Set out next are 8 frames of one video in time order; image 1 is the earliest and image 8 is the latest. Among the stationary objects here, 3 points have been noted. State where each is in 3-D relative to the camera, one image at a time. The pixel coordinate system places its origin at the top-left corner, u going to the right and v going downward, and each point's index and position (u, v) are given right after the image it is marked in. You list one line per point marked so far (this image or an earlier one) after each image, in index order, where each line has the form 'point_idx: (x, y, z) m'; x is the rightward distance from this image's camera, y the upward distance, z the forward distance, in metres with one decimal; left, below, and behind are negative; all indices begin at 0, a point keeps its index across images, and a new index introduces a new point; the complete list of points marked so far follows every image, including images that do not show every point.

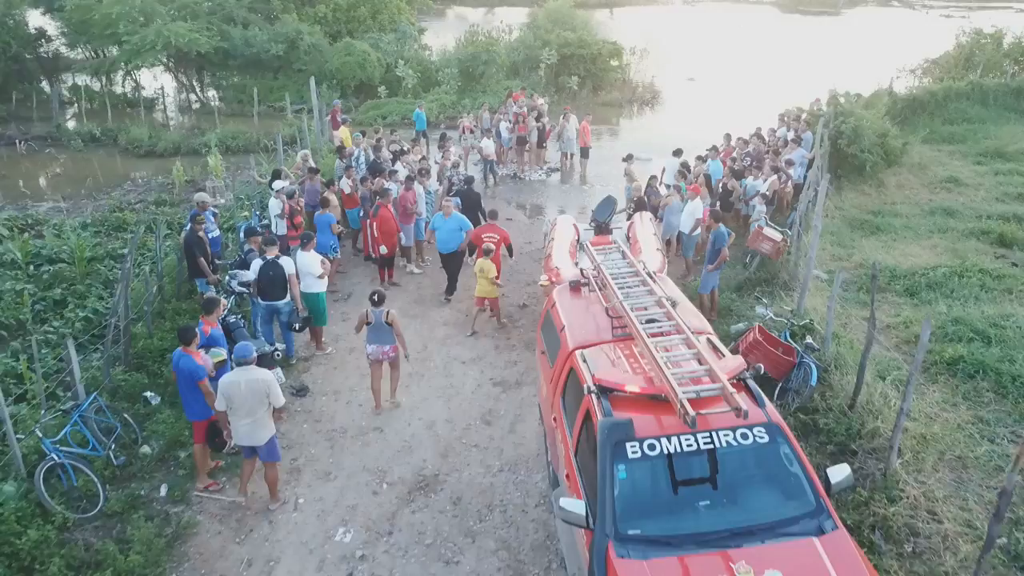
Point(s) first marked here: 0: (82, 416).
0: (-3.8, -1.2, +7.6) m
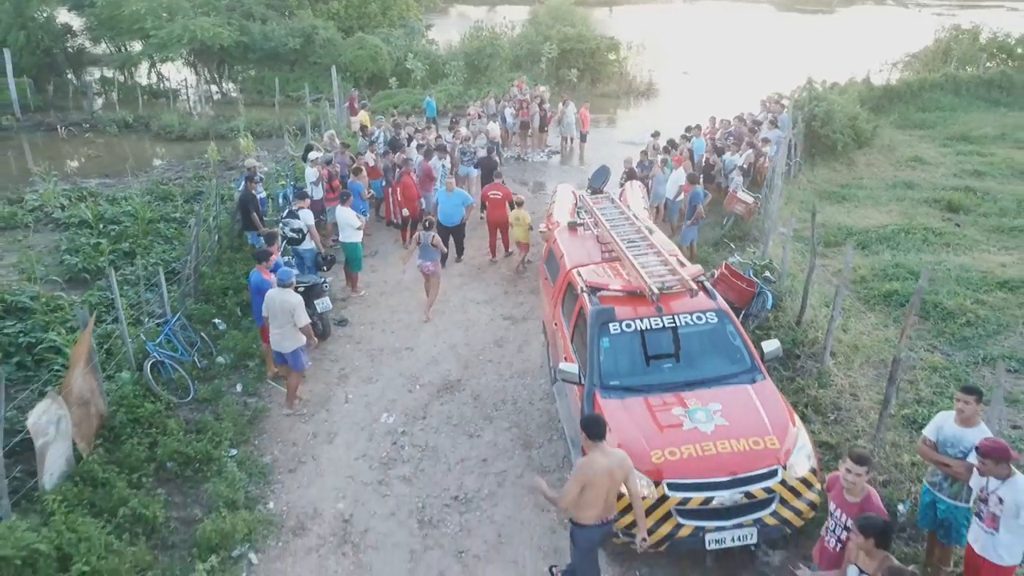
0: (-3.7, -0.5, +9.4) m
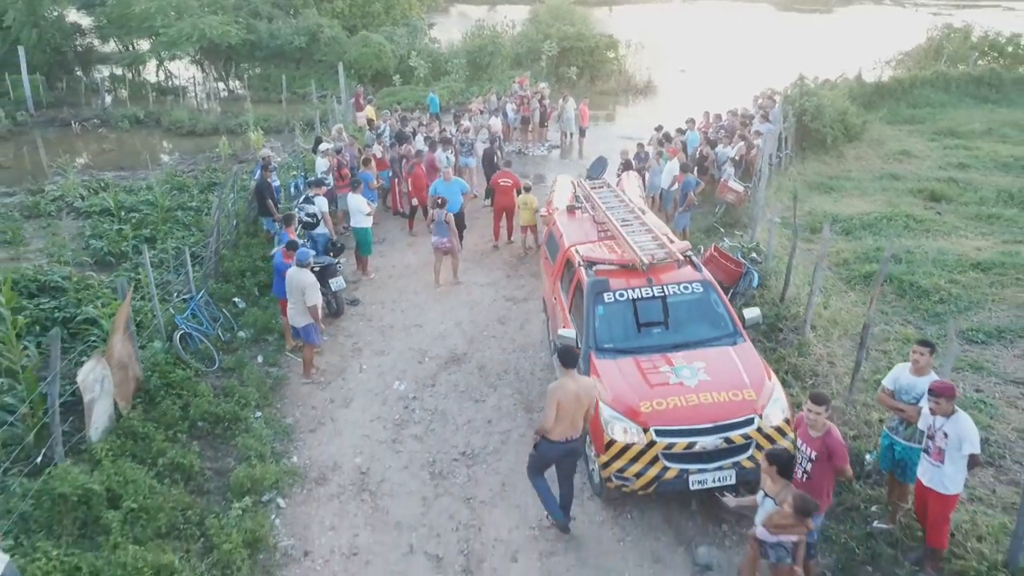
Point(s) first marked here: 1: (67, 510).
0: (-3.6, -0.2, +10.1) m
1: (-3.2, -1.6, +6.4) m
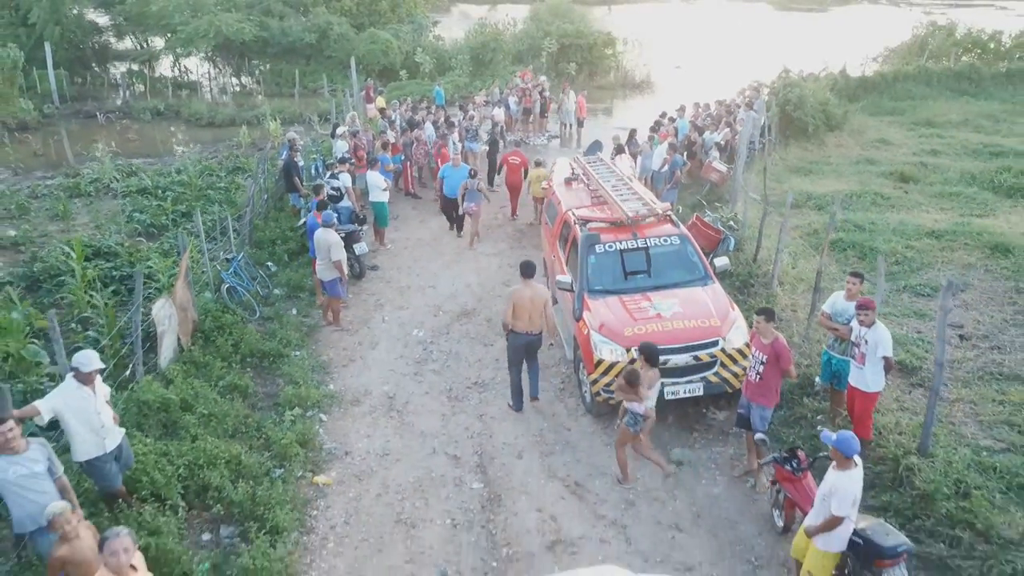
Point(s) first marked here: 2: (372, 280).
0: (-3.6, +0.3, +11.4) m
1: (-3.2, -1.1, +7.7) m
2: (-2.1, +0.1, +13.0) m
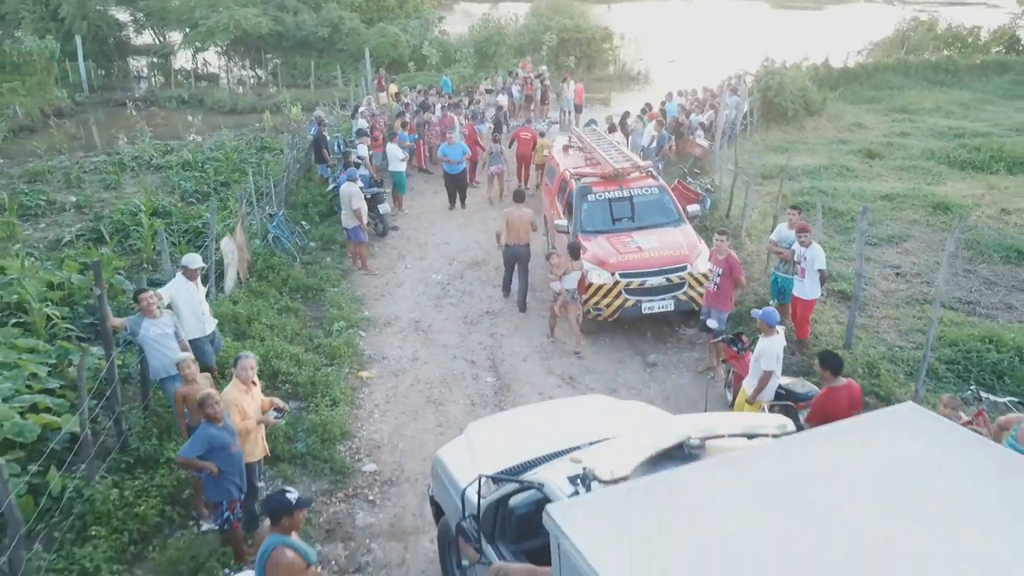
0: (-3.5, +1.0, +13.2) m
1: (-3.1, -0.4, +9.6) m
2: (-2.0, +0.9, +14.8) m
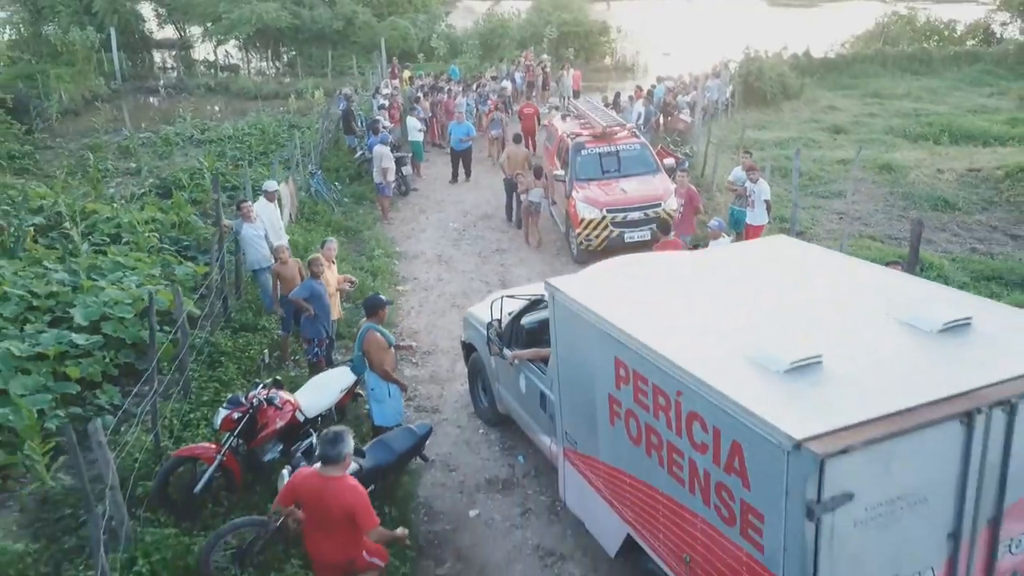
0: (-3.4, +1.9, +15.5) m
1: (-3.0, +0.6, +11.8) m
2: (-1.9, +1.8, +17.1) m
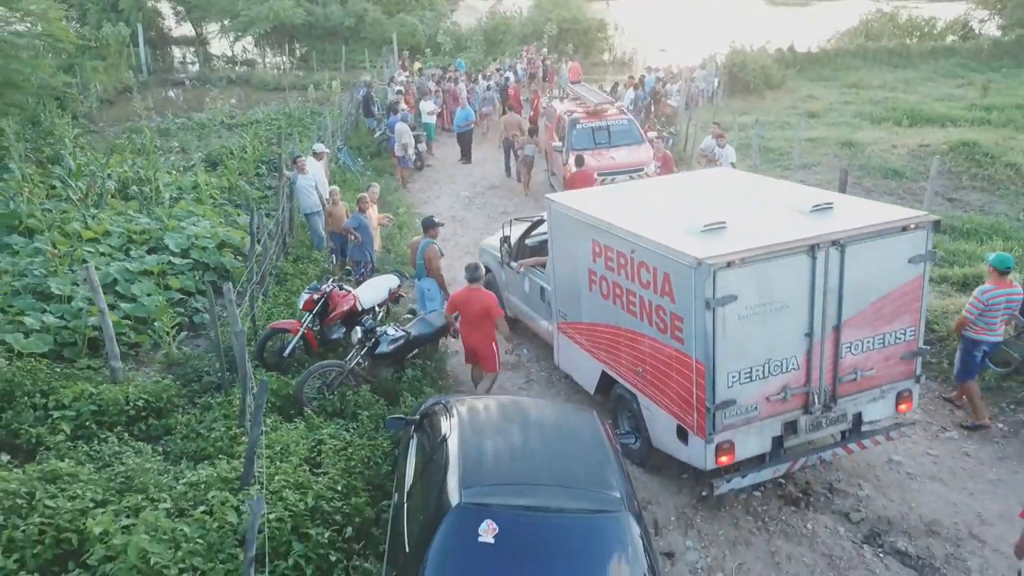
0: (-3.3, +2.7, +17.6) m
1: (-2.9, +1.3, +13.9) m
2: (-1.8, +2.5, +19.2) m
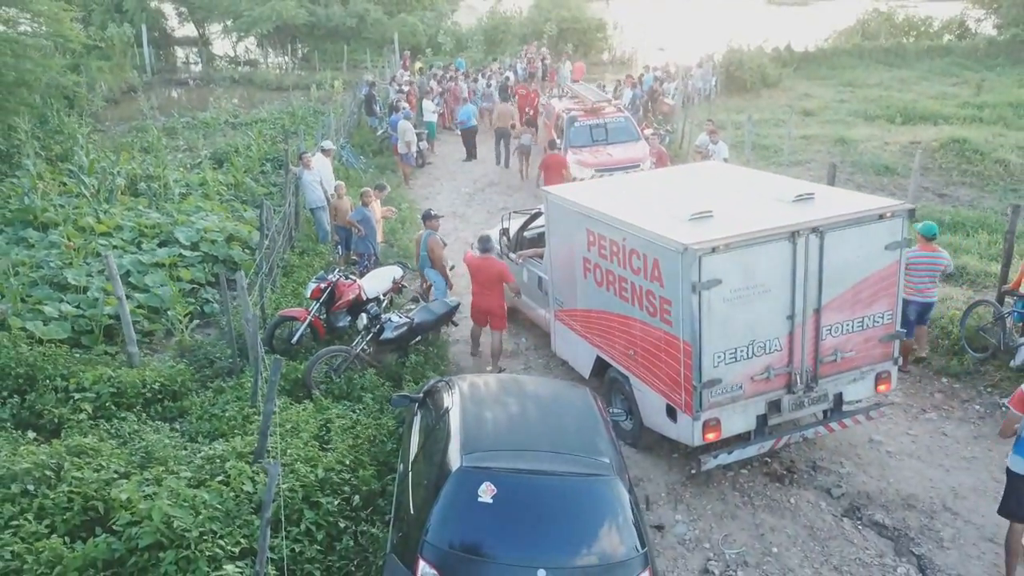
0: (-3.3, +2.8, +18.0) m
1: (-2.9, +1.4, +14.3) m
2: (-1.8, +2.6, +19.5) m
